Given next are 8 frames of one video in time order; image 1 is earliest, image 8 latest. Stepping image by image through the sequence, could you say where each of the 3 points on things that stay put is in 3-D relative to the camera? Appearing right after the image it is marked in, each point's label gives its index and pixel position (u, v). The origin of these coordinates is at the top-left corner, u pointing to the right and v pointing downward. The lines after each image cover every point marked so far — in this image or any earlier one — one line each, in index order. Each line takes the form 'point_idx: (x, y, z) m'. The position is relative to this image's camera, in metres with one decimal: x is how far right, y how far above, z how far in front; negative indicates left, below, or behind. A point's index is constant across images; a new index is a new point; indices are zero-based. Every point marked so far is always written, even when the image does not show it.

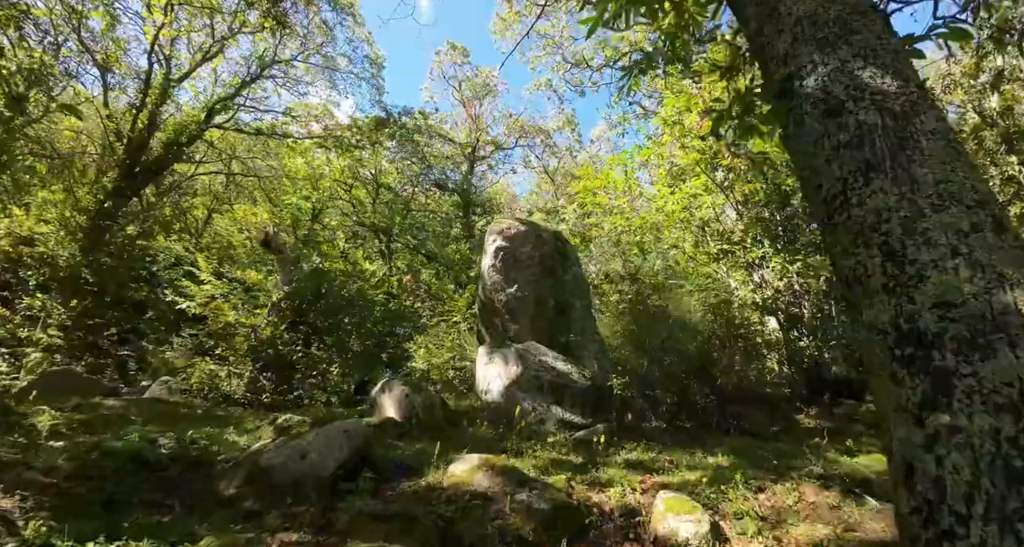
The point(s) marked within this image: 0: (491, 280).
0: (-0.2, -0.1, +5.2) m
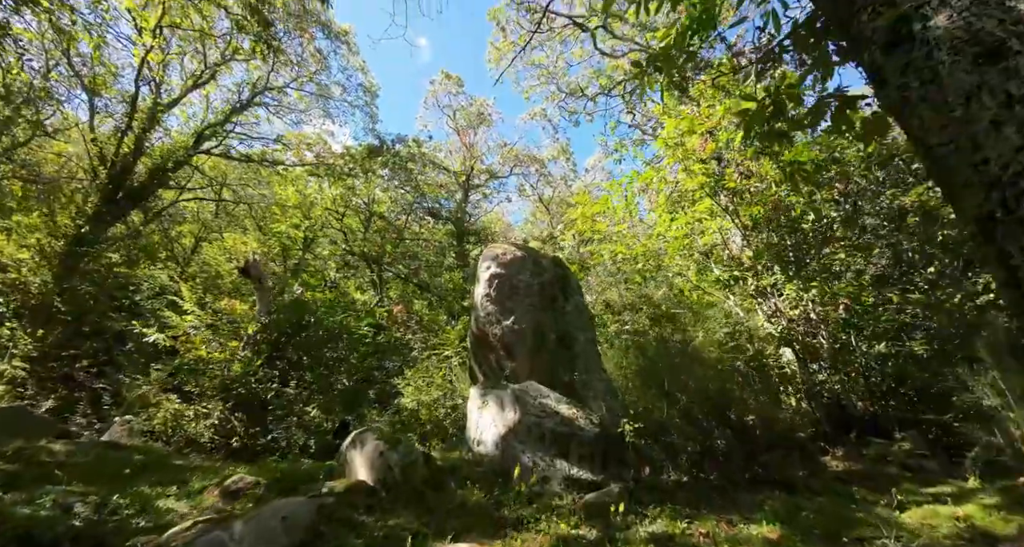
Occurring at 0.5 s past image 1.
0: (-0.3, -0.4, +4.8) m
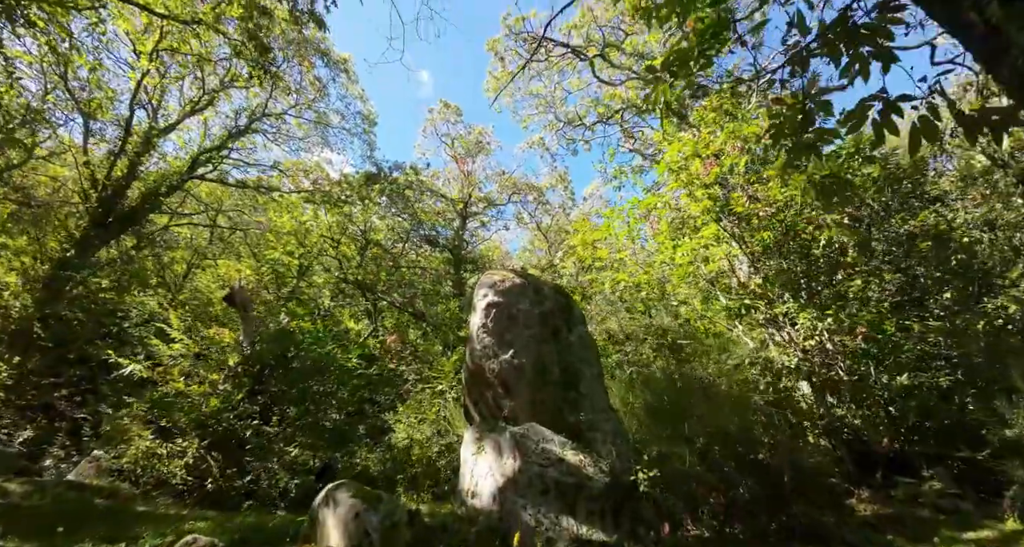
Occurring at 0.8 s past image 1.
0: (-0.3, -0.7, +4.5) m
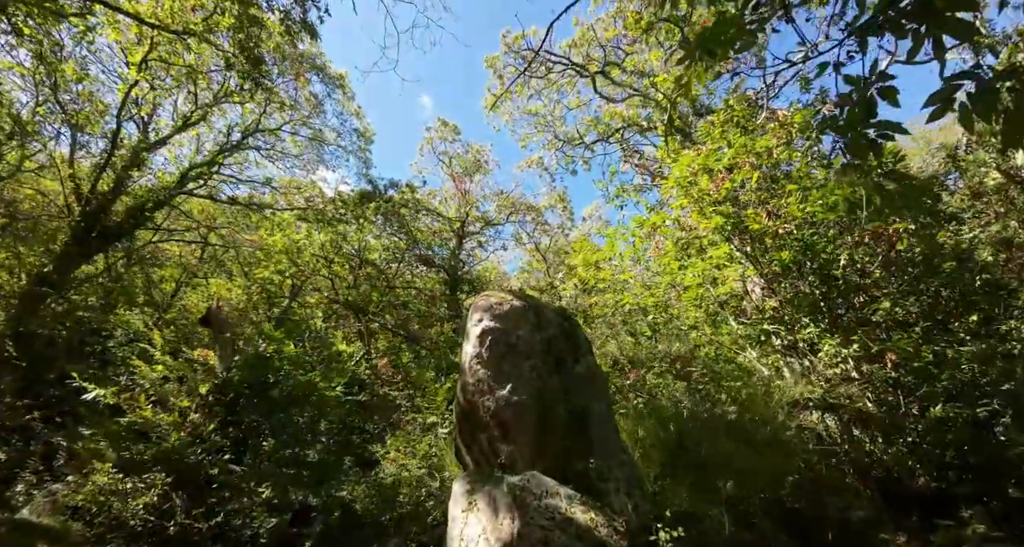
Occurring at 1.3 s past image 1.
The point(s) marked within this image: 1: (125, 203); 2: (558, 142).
0: (-0.3, -0.9, +4.1) m
1: (-8.0, +1.5, +9.4) m
2: (+1.0, +3.0, +10.2) m
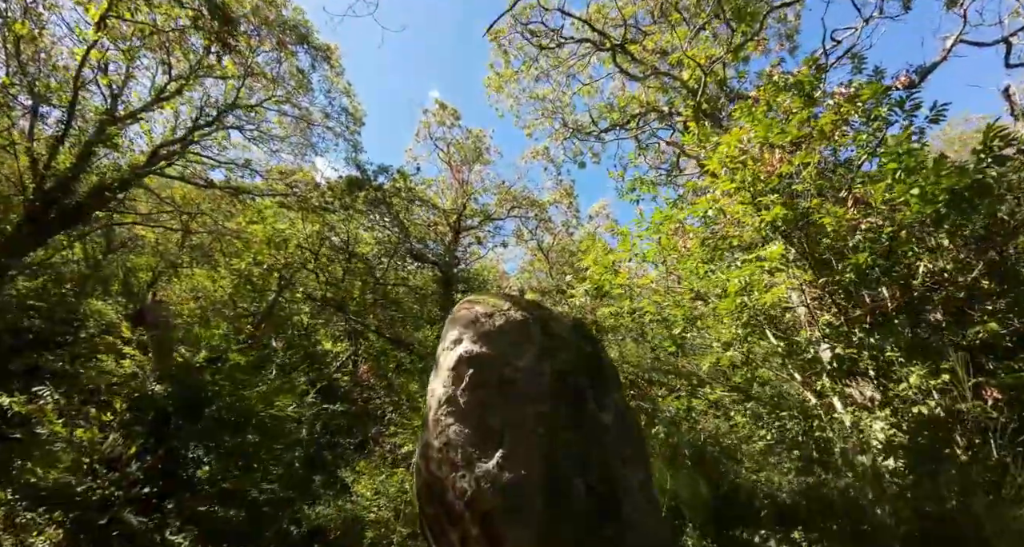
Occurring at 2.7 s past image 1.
0: (-0.4, -0.9, +3.2) m
1: (-7.9, +1.8, +8.5) m
2: (+1.1, +3.0, +9.3) m
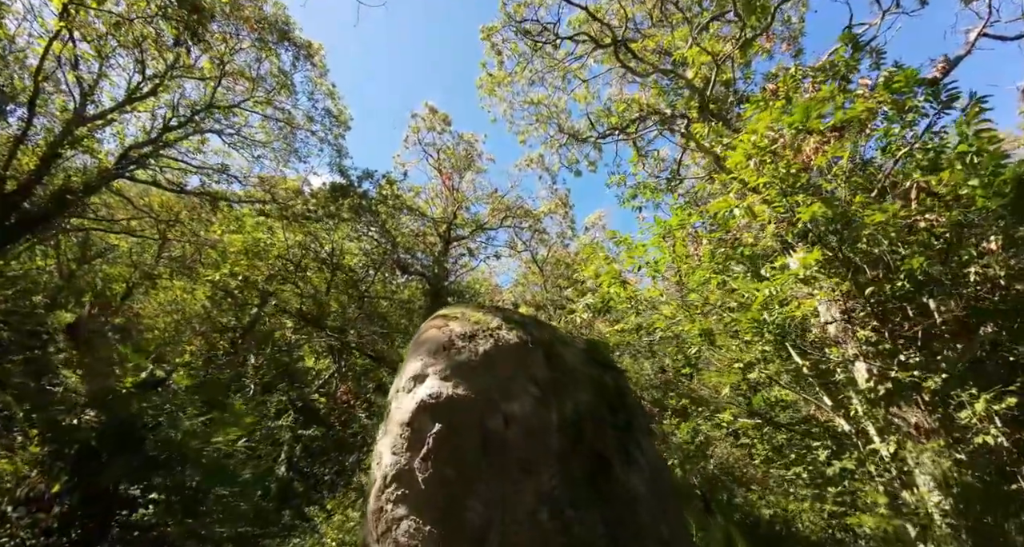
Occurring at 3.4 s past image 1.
0: (-0.4, -0.9, +2.7) m
1: (-8.1, +1.6, +7.9) m
2: (+1.0, +2.7, +8.9) m
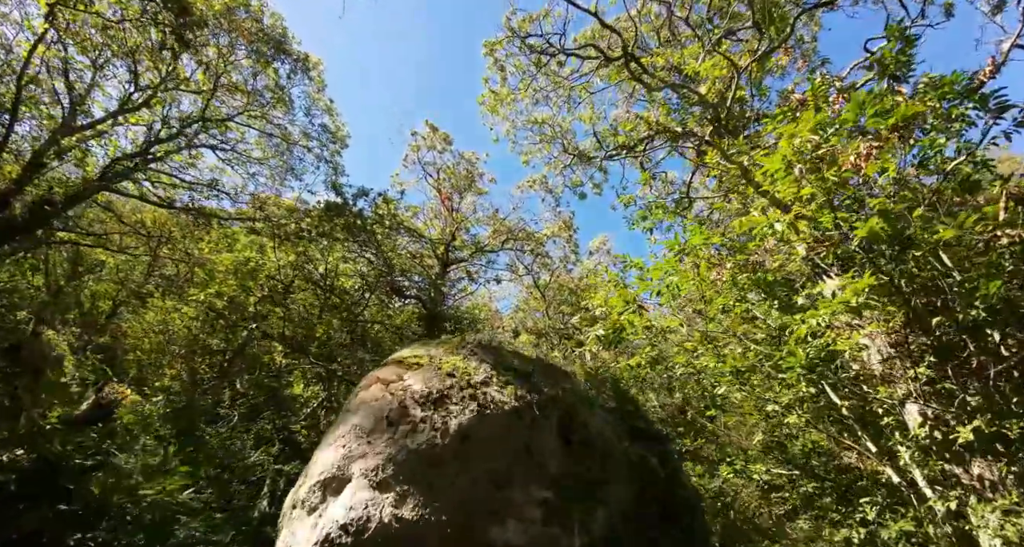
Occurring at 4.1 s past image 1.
0: (-0.4, -1.0, +2.2) m
1: (-8.0, +1.3, +7.6) m
2: (+1.1, +2.2, +8.6) m
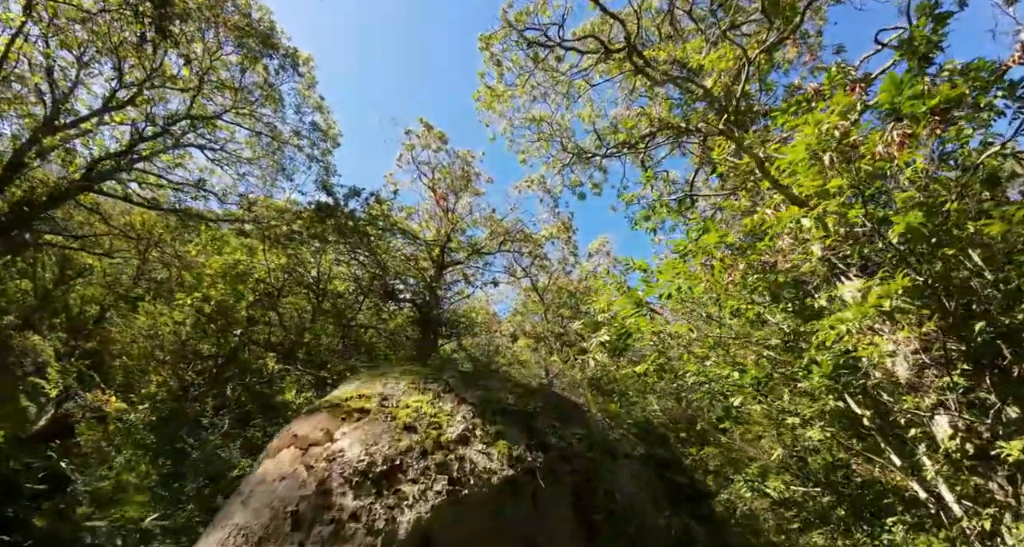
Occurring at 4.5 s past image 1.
0: (-0.4, -1.1, +1.9) m
1: (-8.1, +1.2, +7.3) m
2: (+1.0, +2.2, +8.3) m
